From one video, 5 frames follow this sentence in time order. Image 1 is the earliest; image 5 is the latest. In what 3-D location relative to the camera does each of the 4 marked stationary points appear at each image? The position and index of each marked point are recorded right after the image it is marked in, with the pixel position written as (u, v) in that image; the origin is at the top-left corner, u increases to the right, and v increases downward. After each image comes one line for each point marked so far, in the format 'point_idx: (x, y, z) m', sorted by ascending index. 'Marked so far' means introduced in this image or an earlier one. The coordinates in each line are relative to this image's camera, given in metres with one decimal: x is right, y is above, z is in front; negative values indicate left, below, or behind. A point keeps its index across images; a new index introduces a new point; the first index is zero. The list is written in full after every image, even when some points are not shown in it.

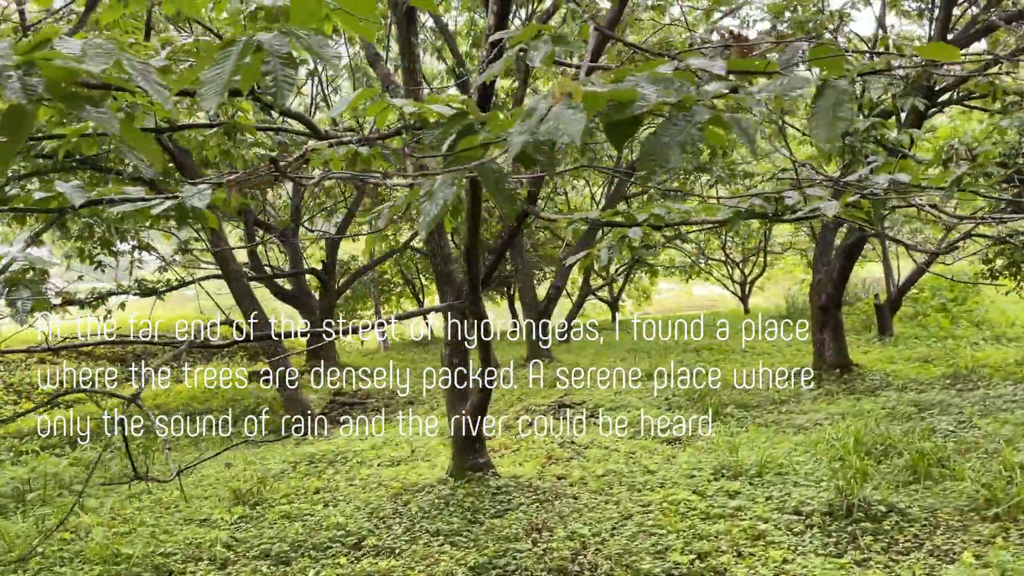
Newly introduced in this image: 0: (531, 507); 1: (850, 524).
0: (+0.1, -1.2, +3.6) m
1: (+1.7, -1.2, +3.2) m
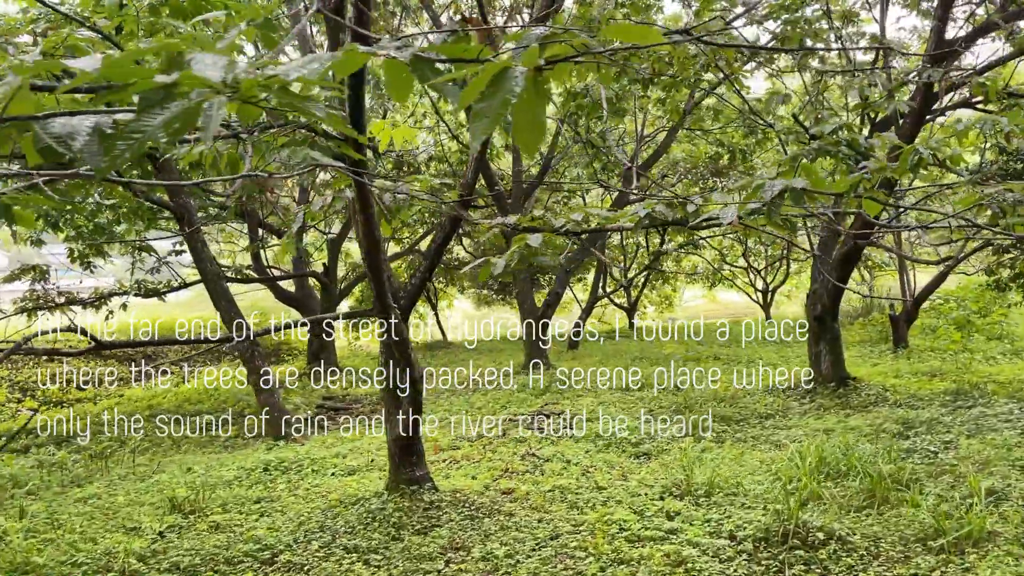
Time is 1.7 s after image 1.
0: (-0.3, -1.3, +3.5) m
1: (+1.3, -1.2, +3.0) m
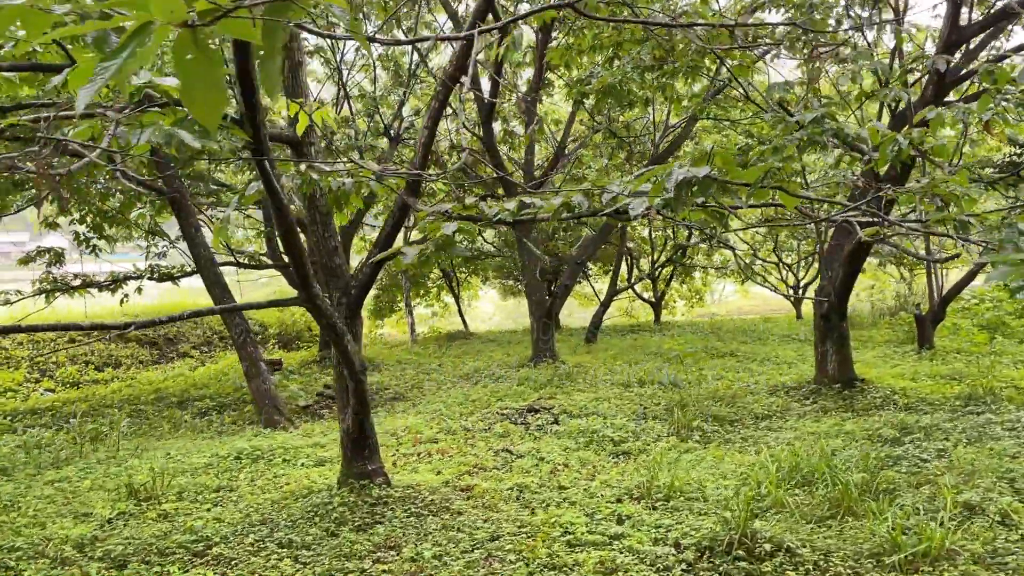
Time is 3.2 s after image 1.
0: (-0.6, -1.2, +3.4) m
1: (+0.9, -1.2, +2.8) m
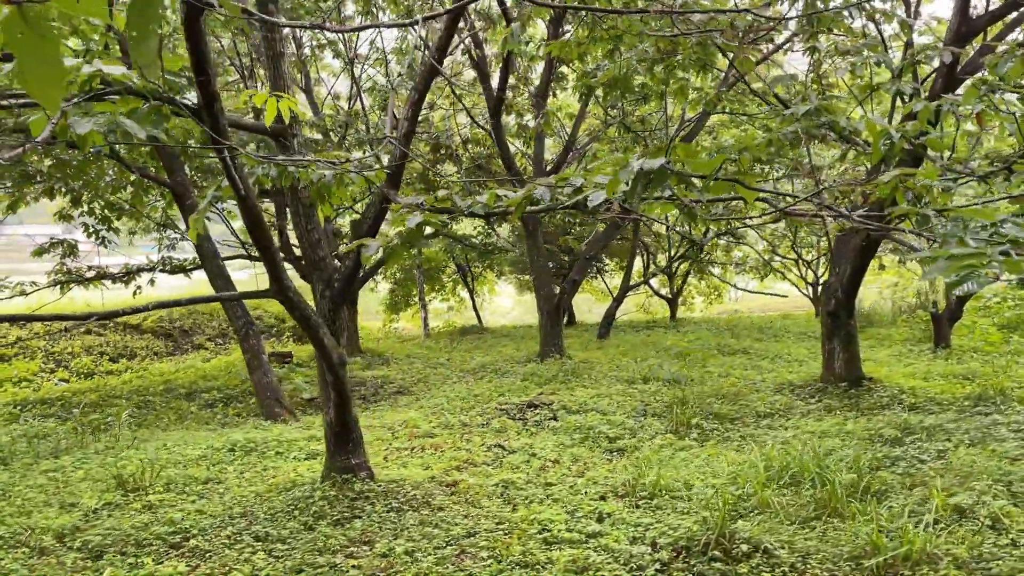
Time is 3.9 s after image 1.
0: (-0.7, -1.2, +3.4) m
1: (+0.8, -1.2, +2.8) m
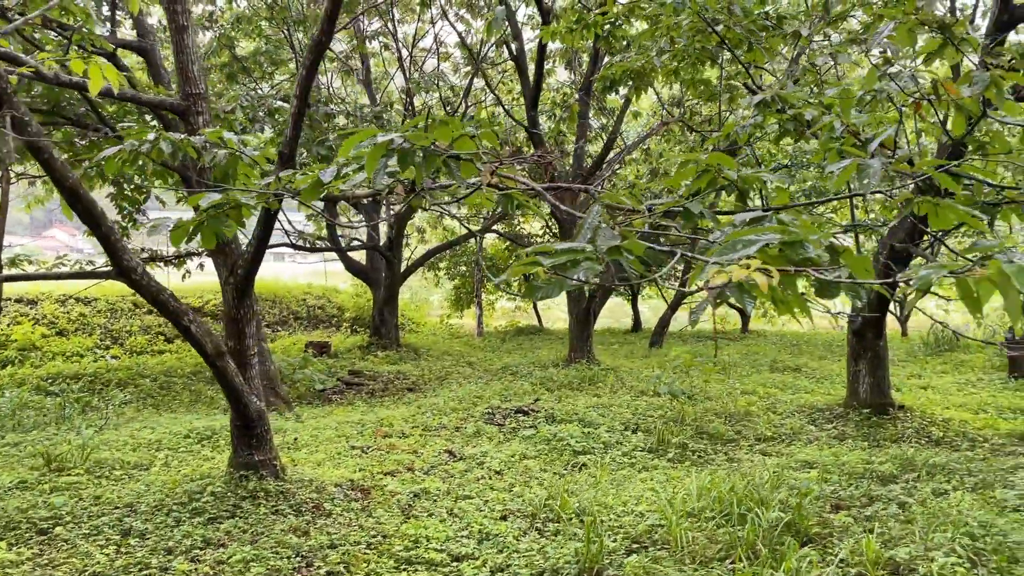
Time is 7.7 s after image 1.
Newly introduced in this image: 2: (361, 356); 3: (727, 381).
0: (-1.3, -1.1, +3.2) m
1: (+0.2, -1.2, +2.4) m
2: (-3.0, -1.4, +12.9) m
3: (+3.4, -1.5, +10.2) m
